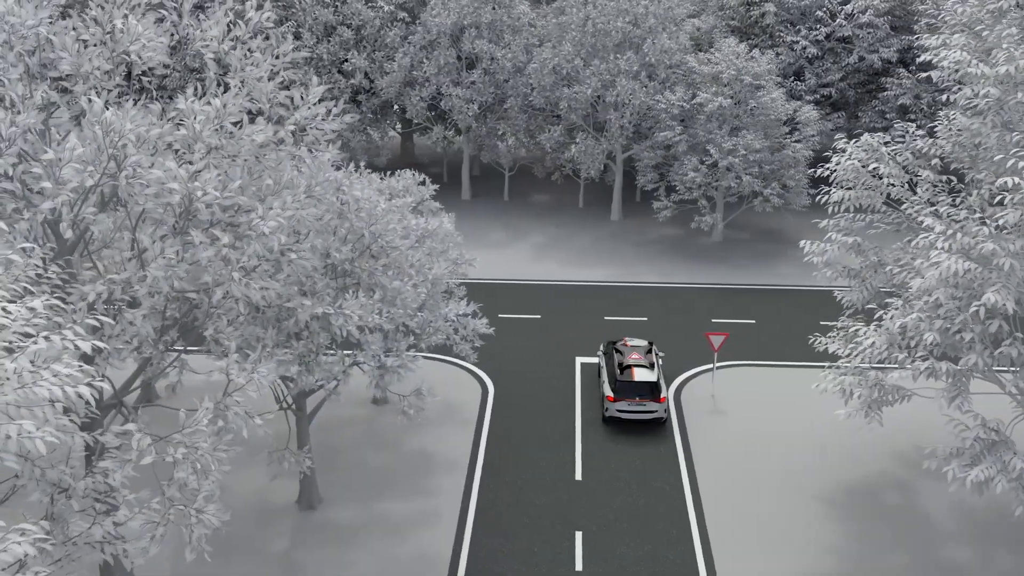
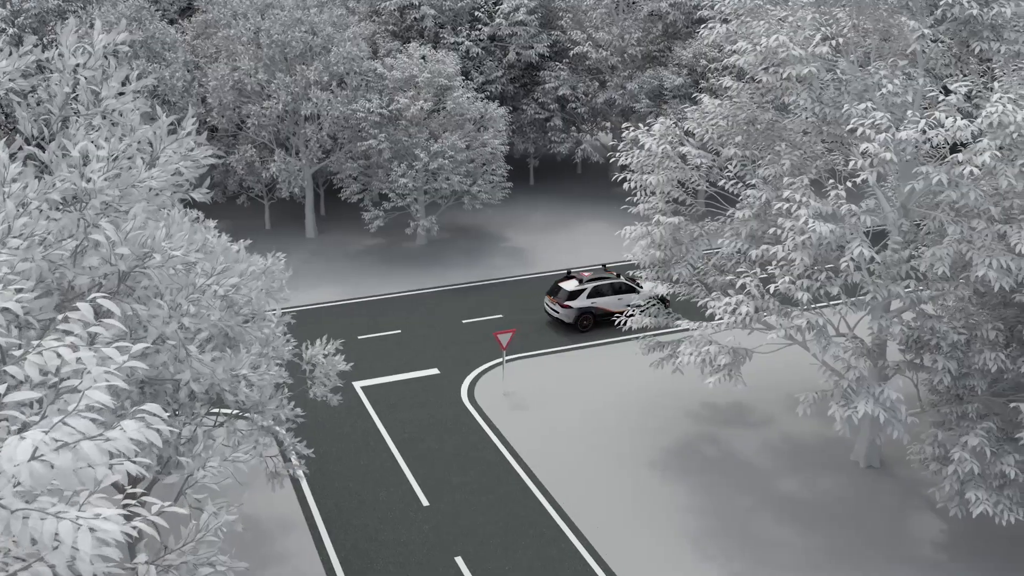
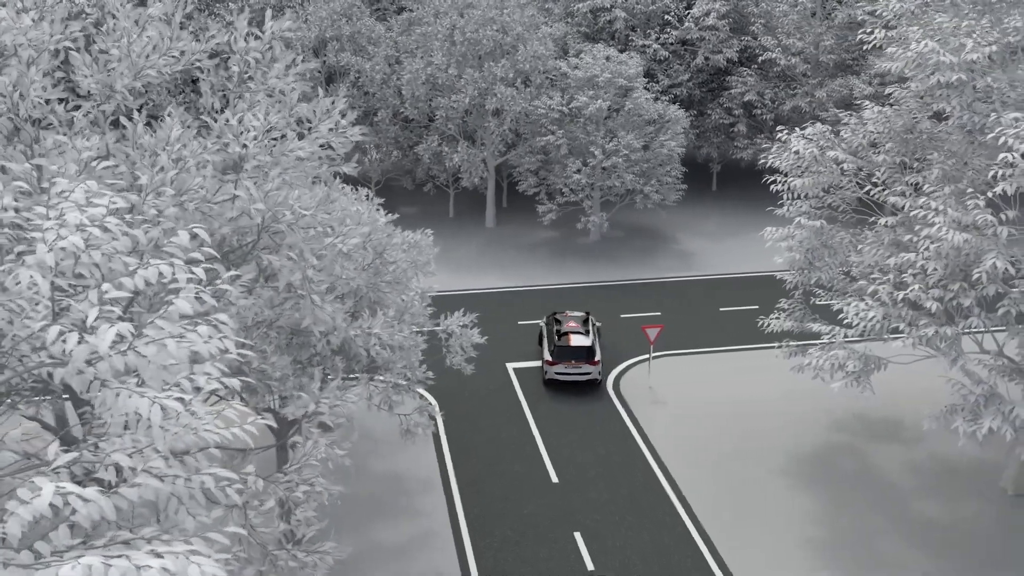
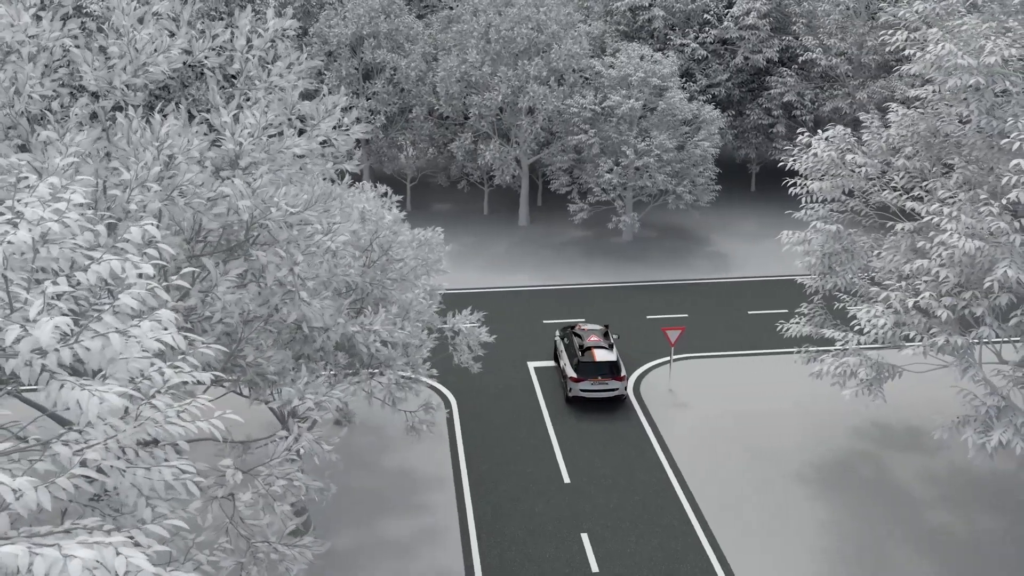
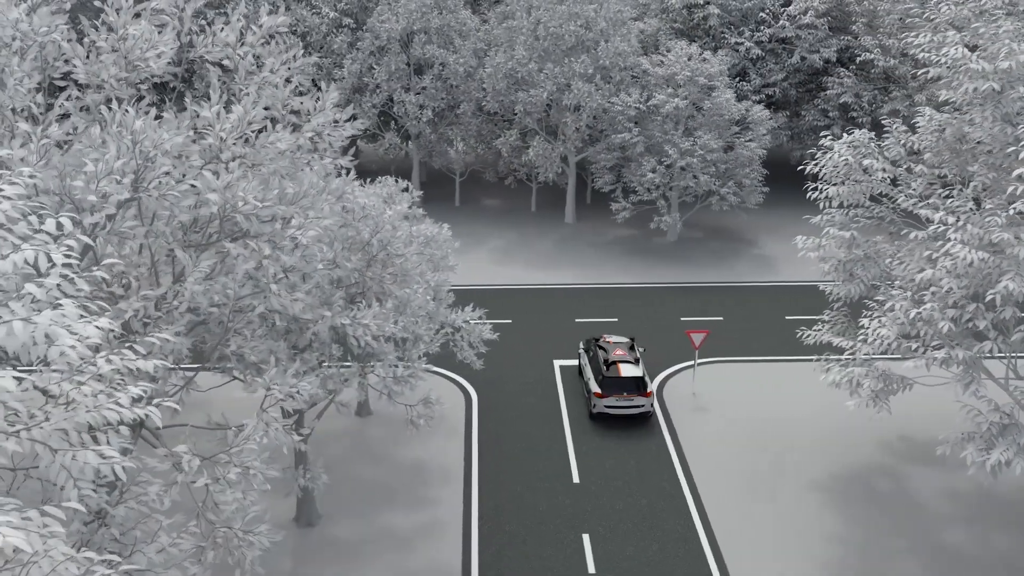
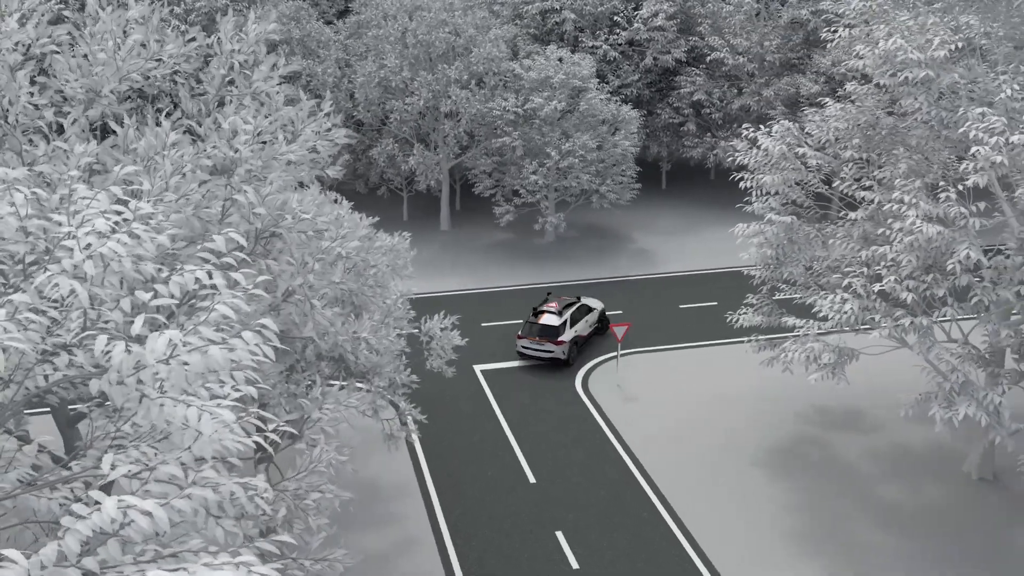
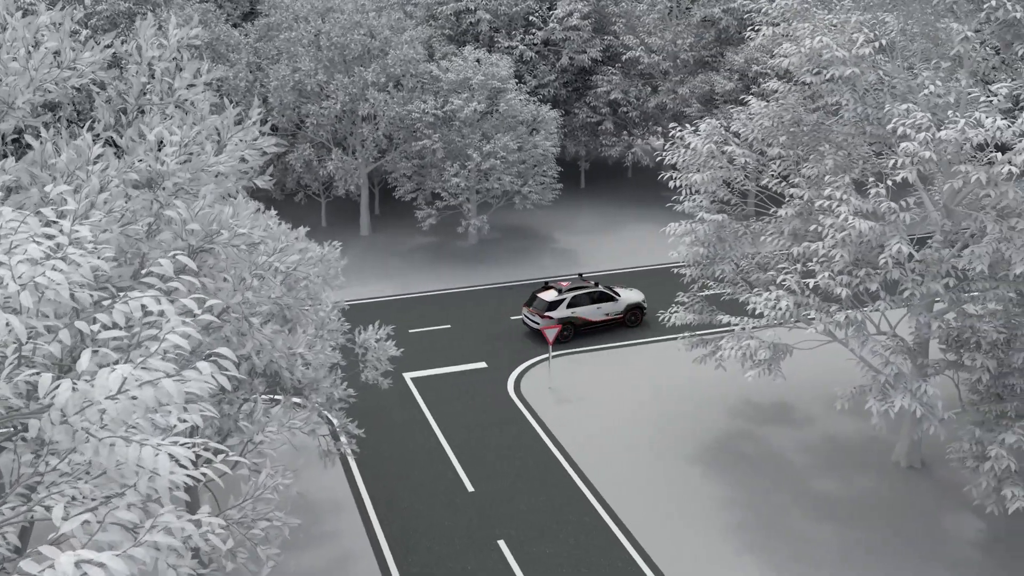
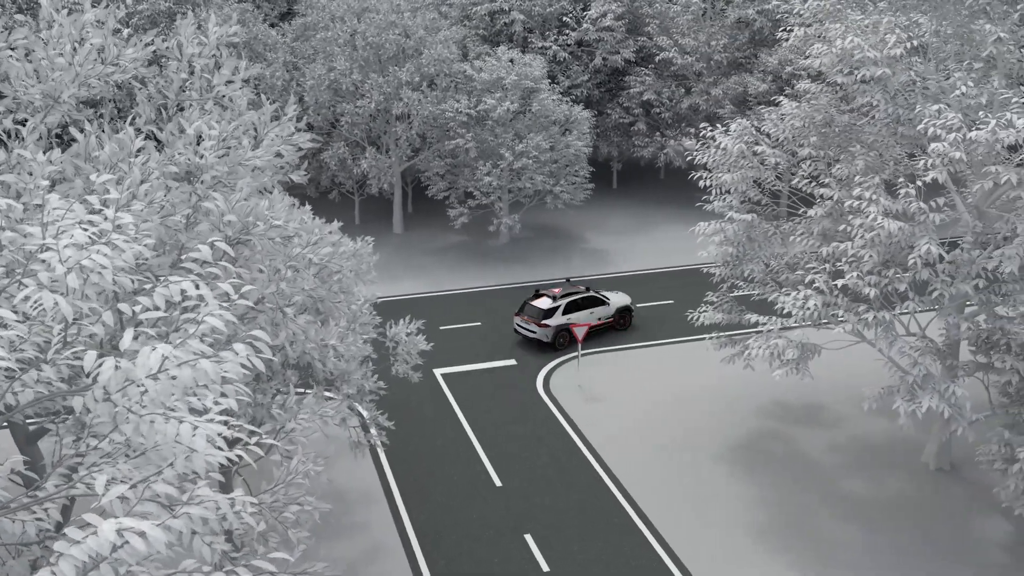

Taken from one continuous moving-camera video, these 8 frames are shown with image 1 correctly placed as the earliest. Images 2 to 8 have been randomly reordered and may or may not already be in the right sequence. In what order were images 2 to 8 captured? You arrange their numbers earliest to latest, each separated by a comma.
5, 4, 3, 6, 8, 7, 2
